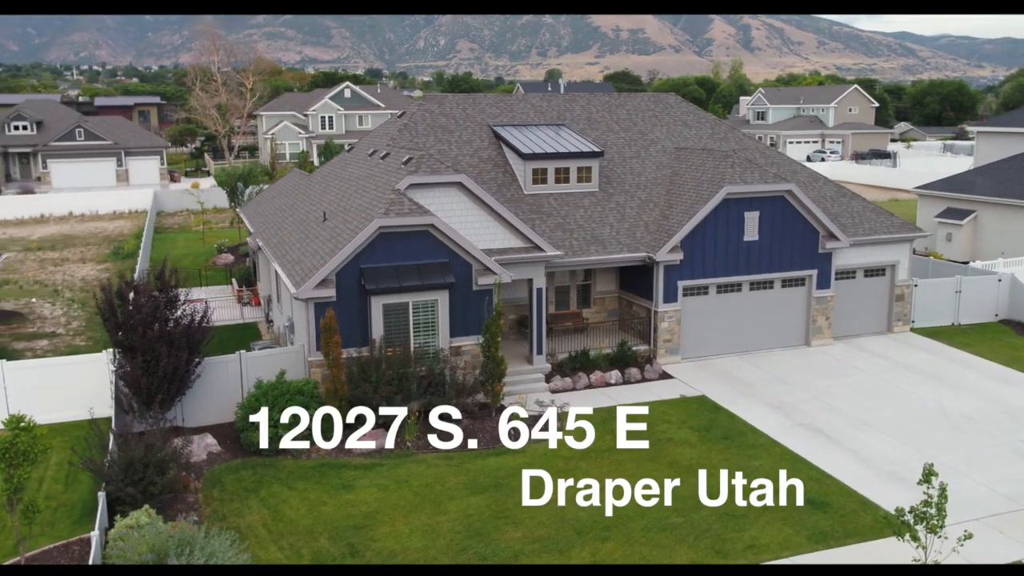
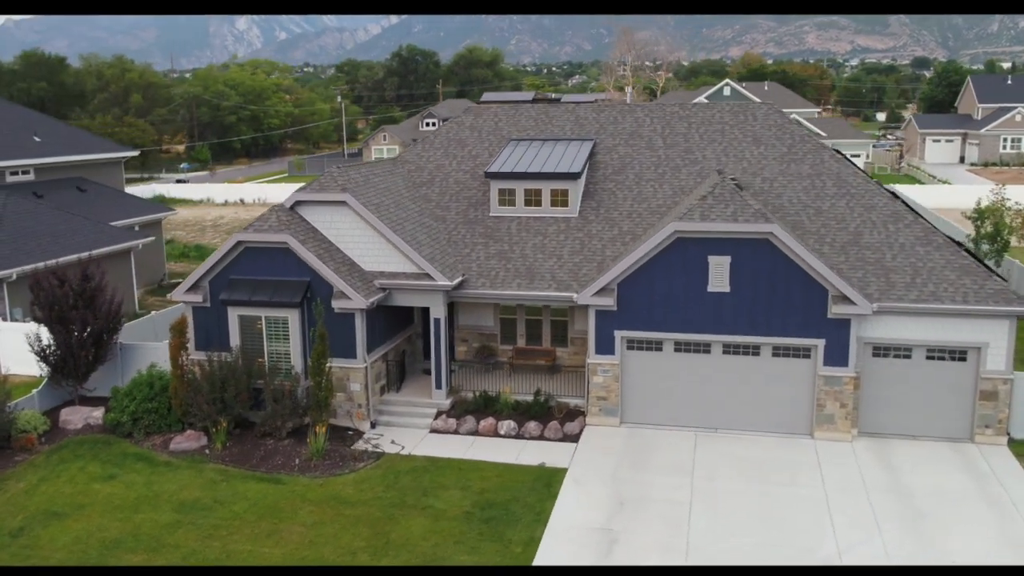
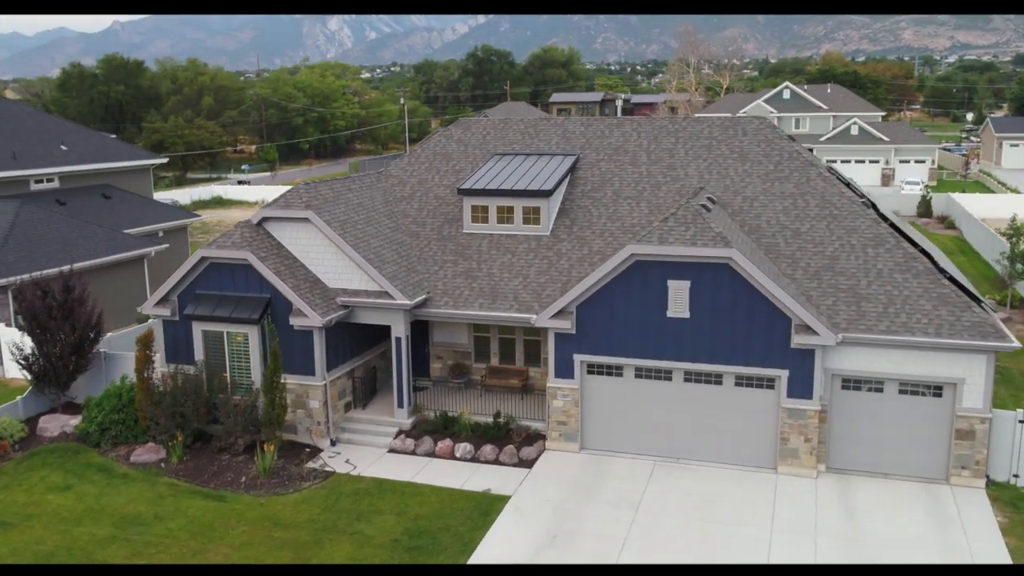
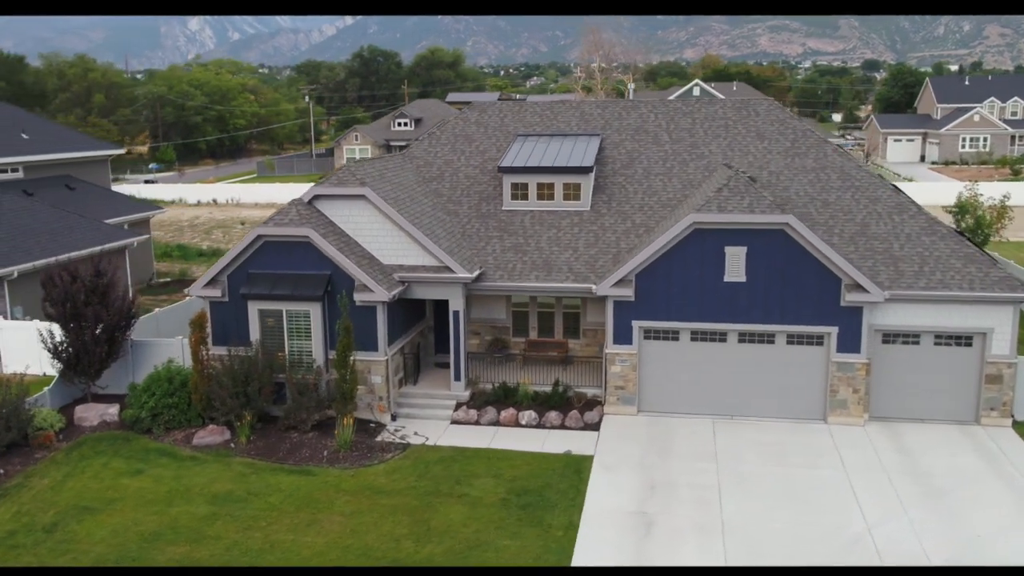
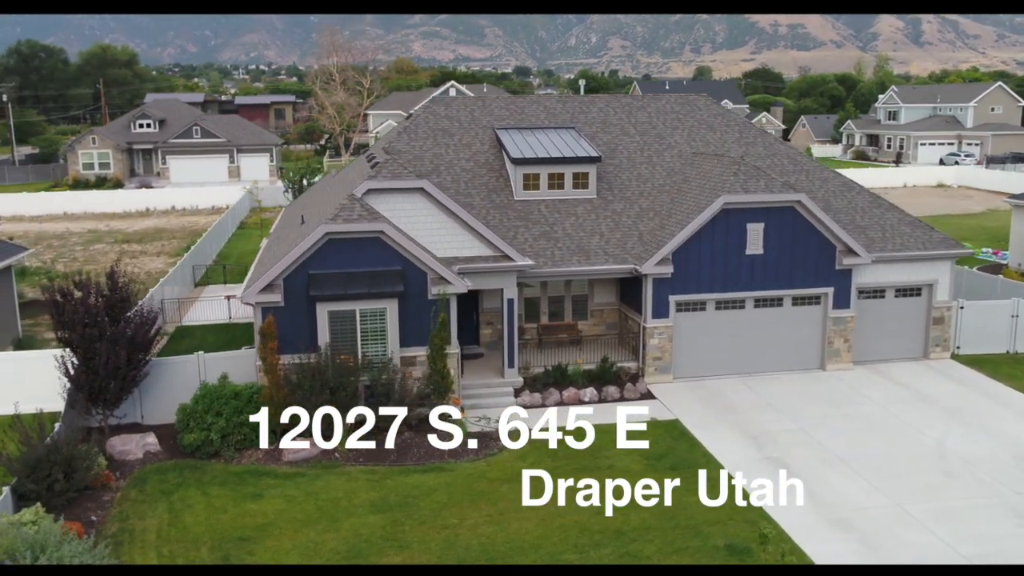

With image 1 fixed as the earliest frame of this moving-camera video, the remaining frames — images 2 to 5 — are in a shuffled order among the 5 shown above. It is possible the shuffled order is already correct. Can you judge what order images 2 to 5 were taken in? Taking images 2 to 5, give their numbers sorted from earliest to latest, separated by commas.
5, 4, 2, 3
